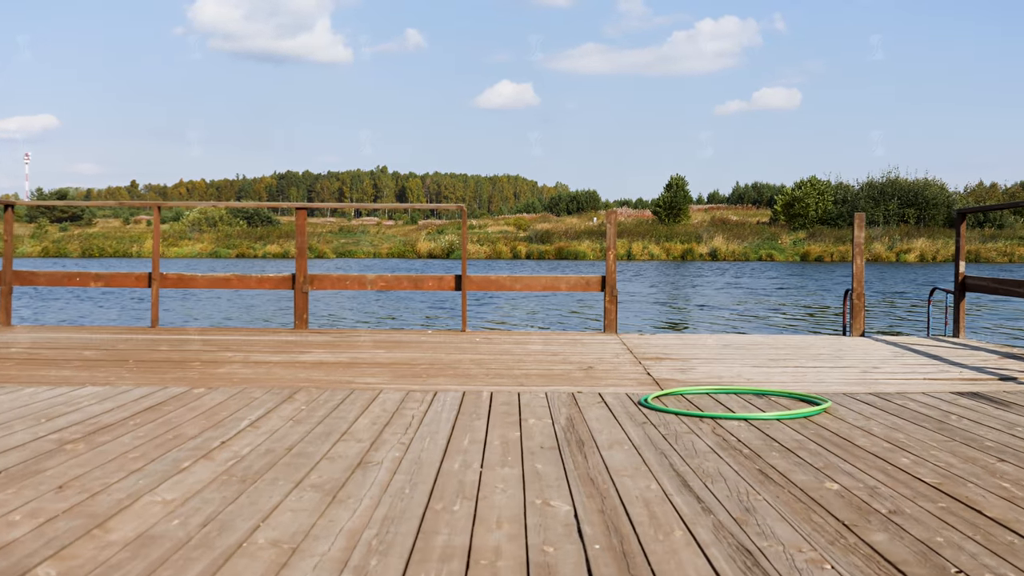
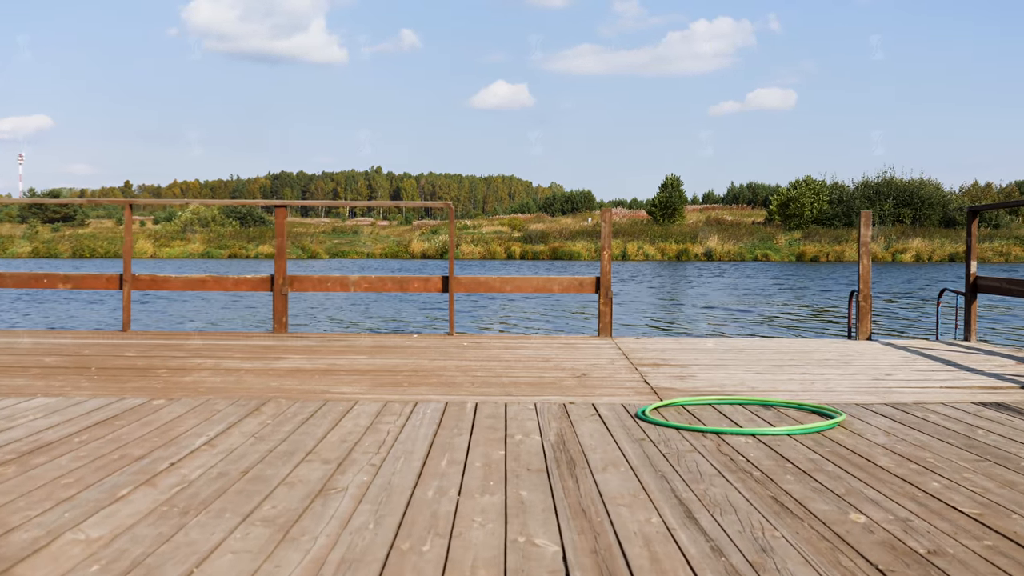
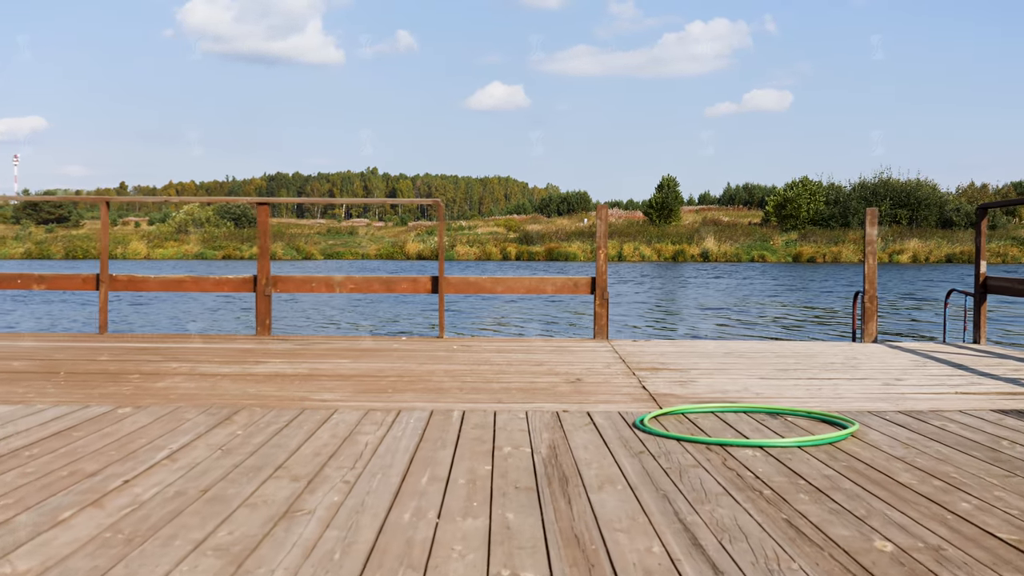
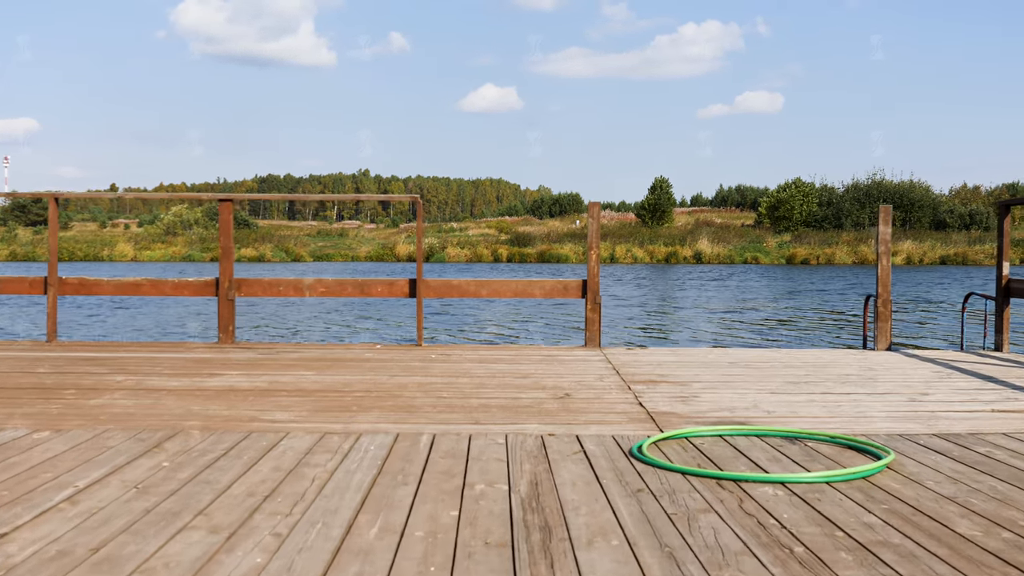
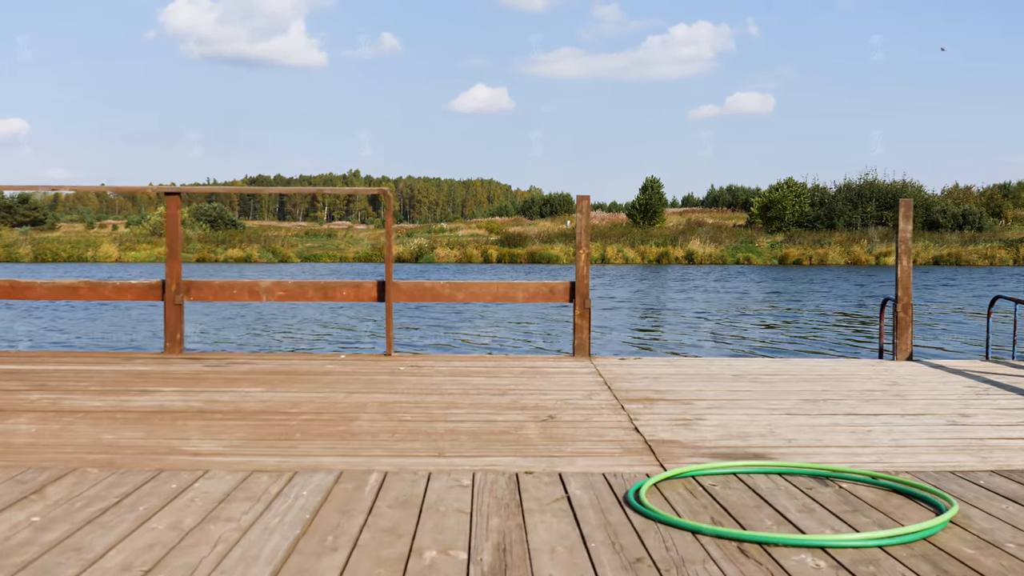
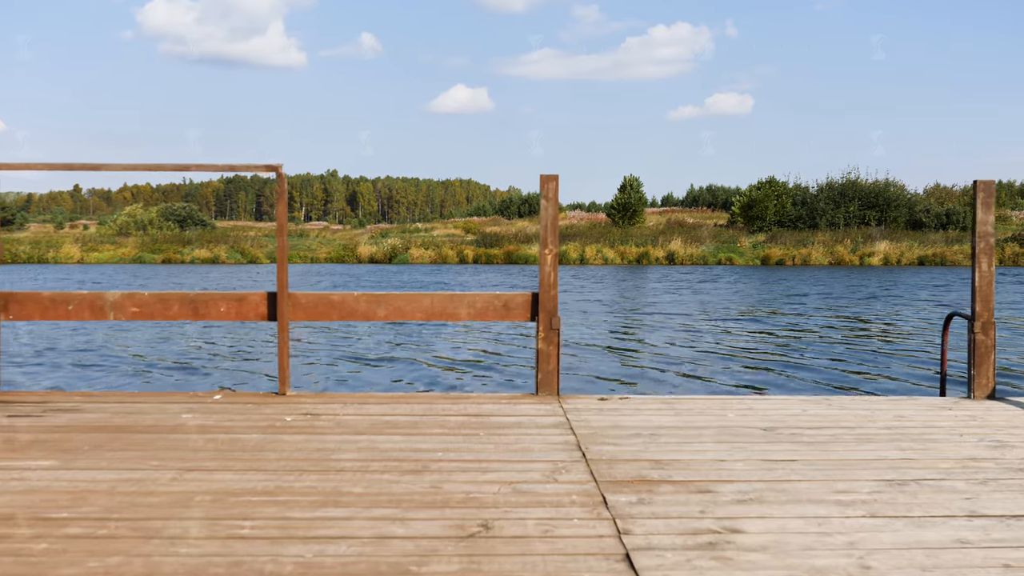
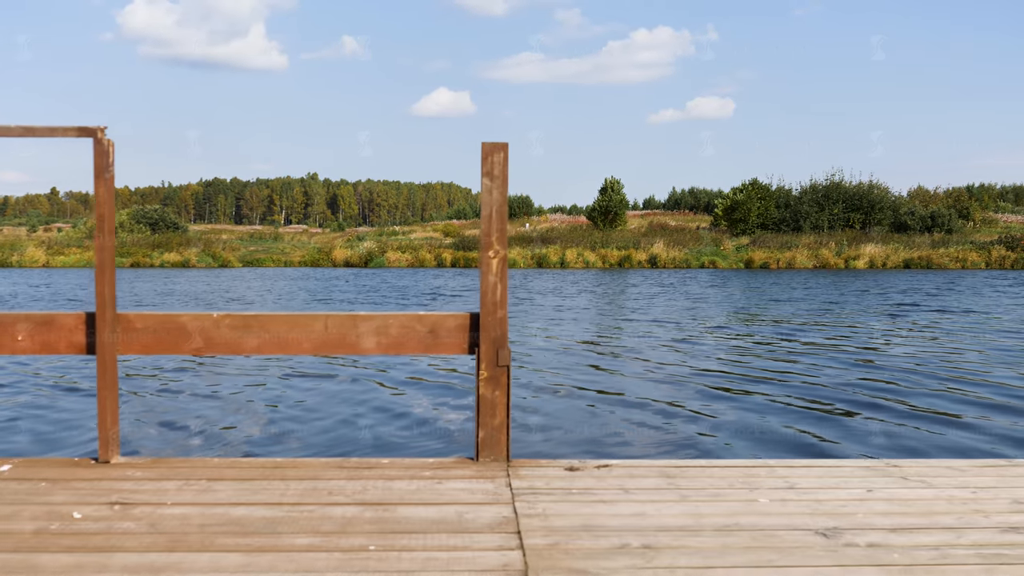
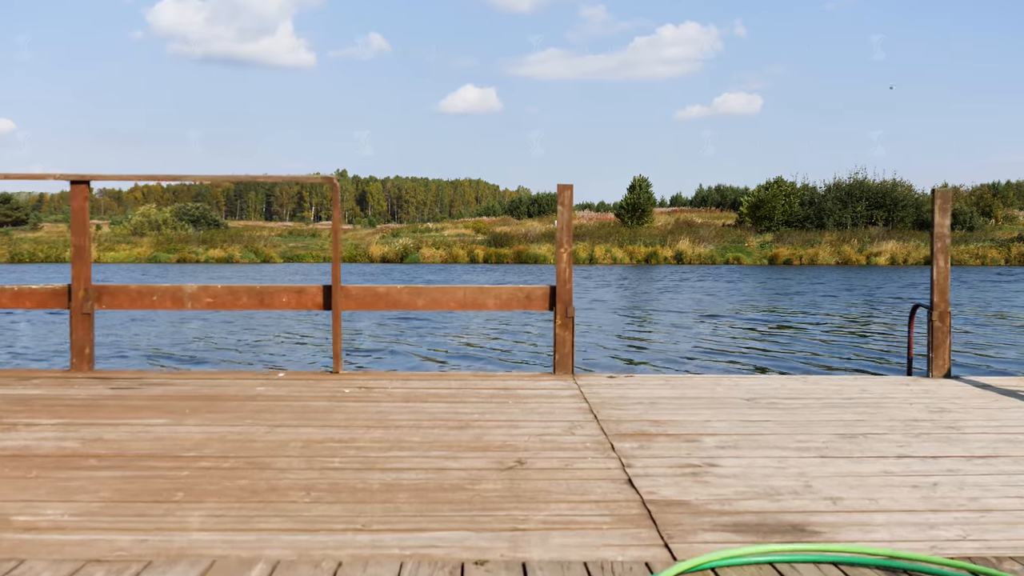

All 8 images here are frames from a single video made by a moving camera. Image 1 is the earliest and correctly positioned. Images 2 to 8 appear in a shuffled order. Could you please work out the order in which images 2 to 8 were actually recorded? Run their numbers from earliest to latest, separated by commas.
2, 3, 4, 5, 8, 6, 7
